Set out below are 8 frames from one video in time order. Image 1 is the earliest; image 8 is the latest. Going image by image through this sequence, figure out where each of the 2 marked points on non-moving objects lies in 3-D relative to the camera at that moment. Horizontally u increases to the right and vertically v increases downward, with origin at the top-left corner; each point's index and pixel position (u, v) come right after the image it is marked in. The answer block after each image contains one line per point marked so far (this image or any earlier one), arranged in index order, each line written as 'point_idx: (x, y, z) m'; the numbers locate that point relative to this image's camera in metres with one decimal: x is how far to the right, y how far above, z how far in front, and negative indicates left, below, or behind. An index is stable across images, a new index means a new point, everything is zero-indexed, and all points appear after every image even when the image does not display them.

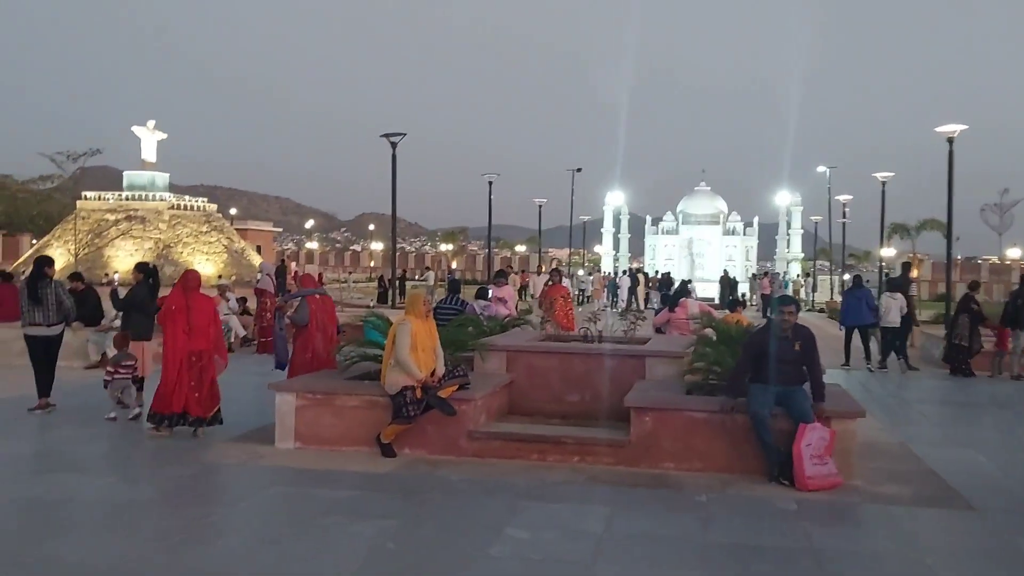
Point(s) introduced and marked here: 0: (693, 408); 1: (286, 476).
0: (+1.4, -0.9, +7.2) m
1: (-1.7, -1.5, +7.1) m
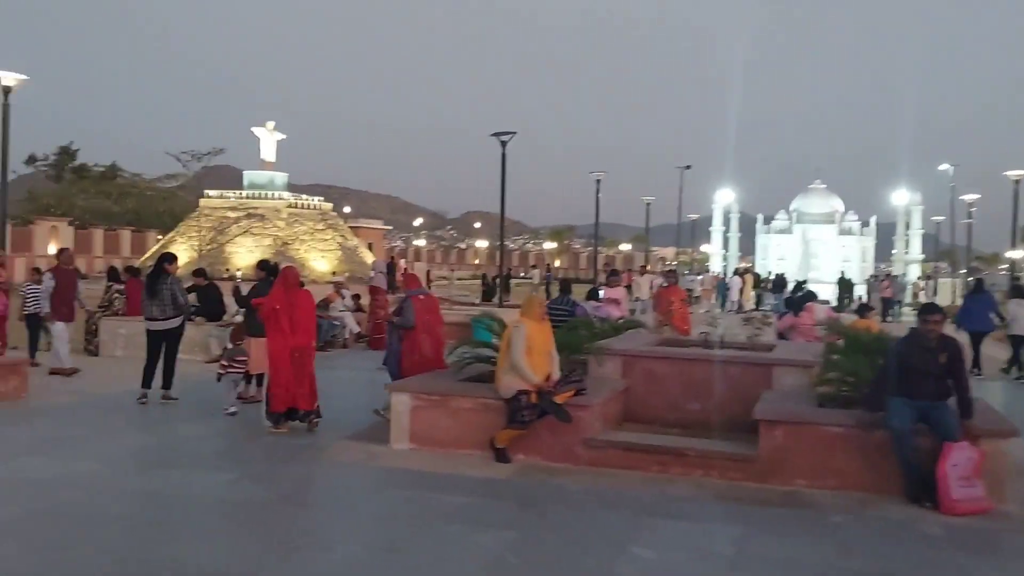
0: (+2.3, -1.0, +6.8) m
1: (-0.8, -1.5, +7.0) m
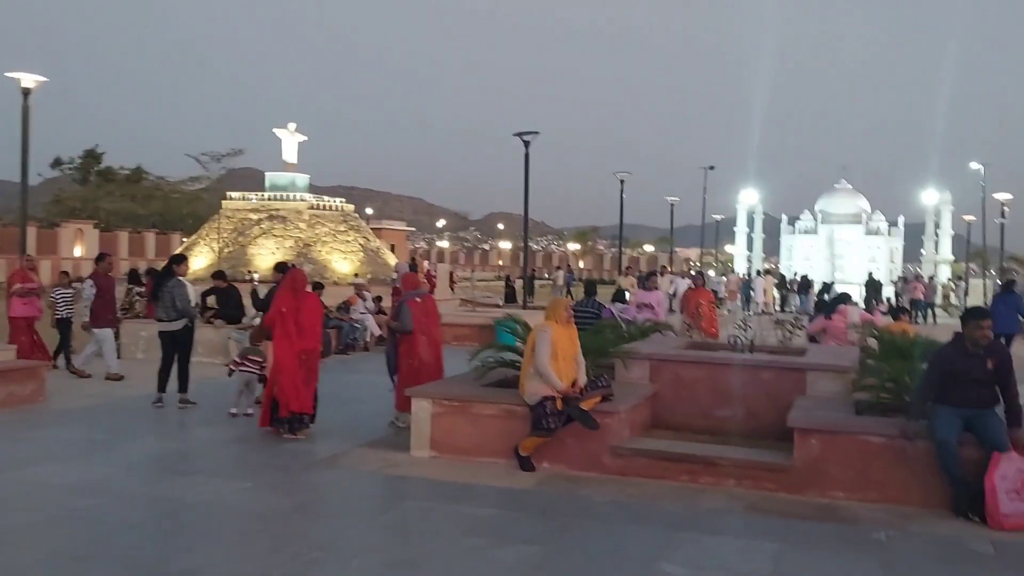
0: (+2.5, -1.0, +6.5) m
1: (-0.7, -1.5, +6.8) m
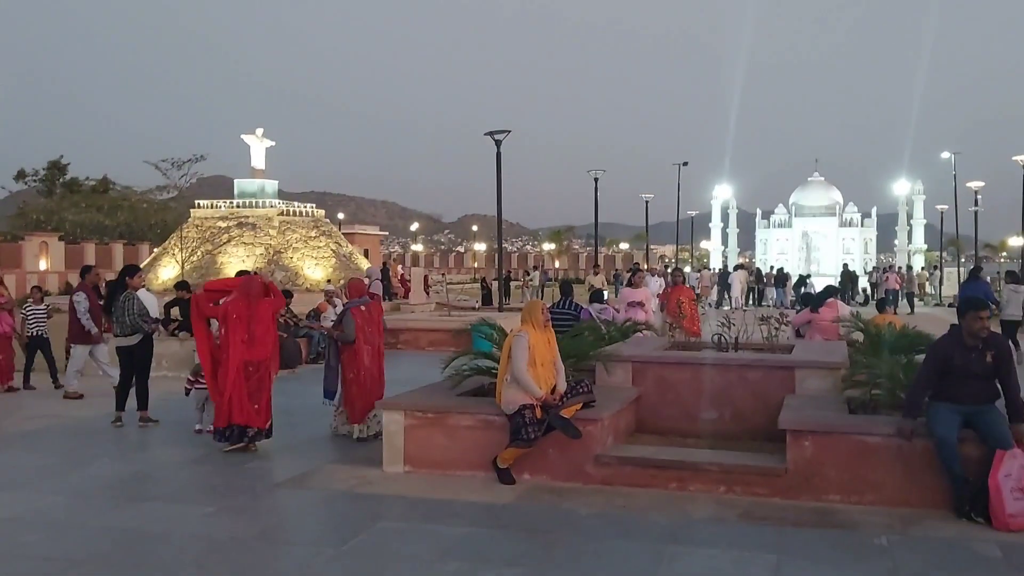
0: (+2.4, -1.0, +6.1) m
1: (-0.8, -1.5, +6.4) m
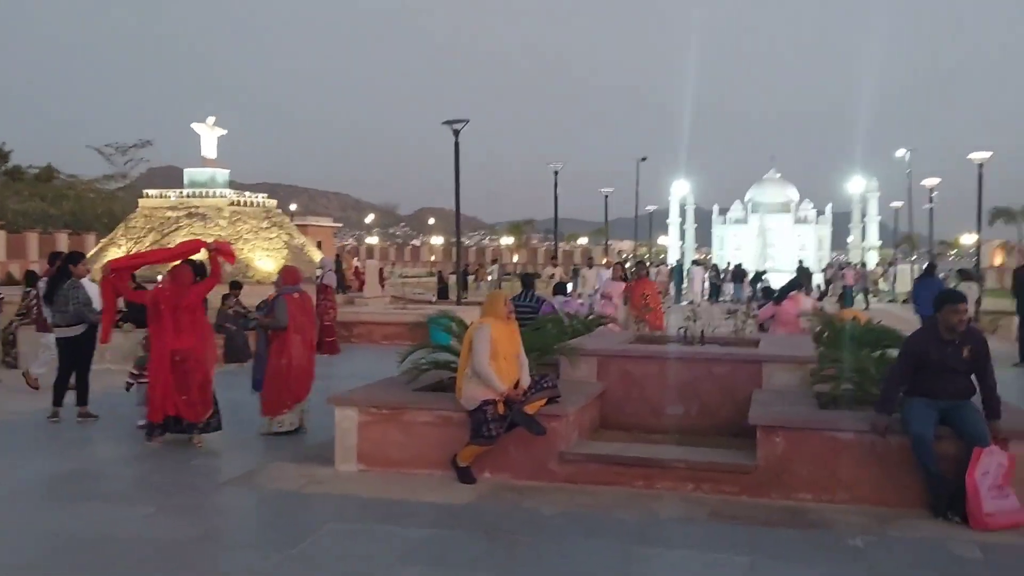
0: (+2.1, -0.9, +5.9) m
1: (-1.1, -1.5, +6.0) m
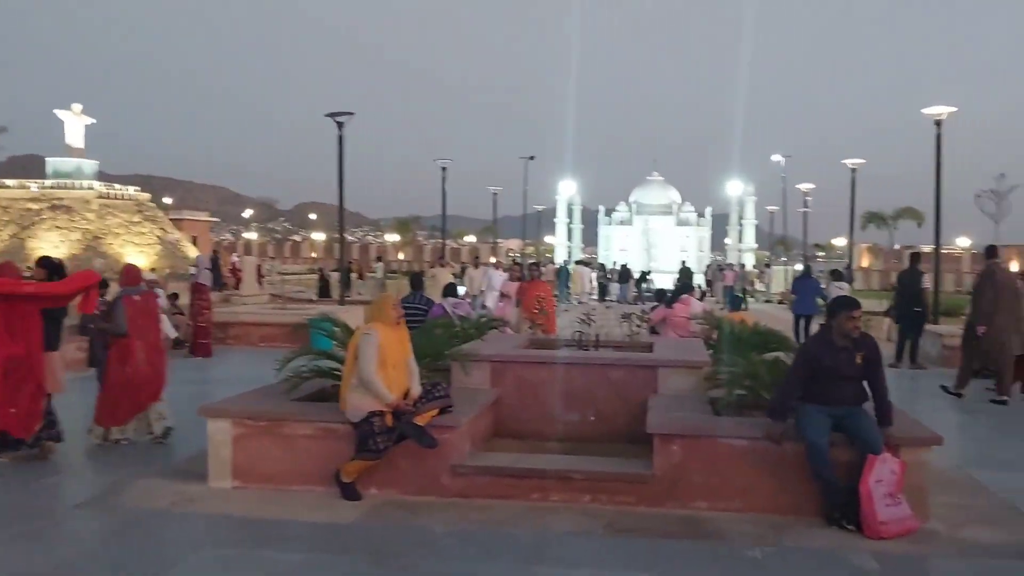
0: (+1.4, -0.9, +5.8) m
1: (-1.8, -1.5, +5.5) m
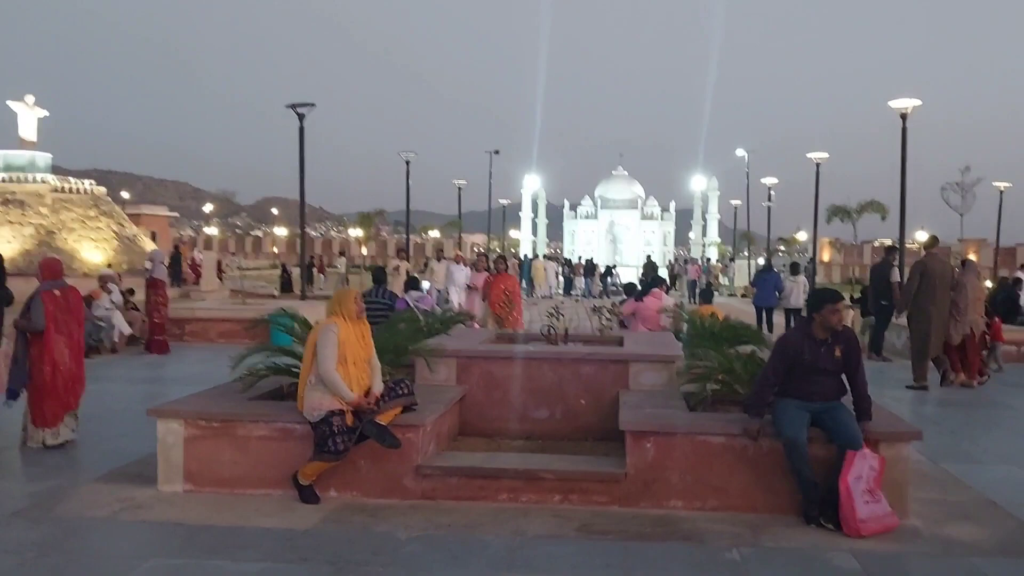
0: (+1.2, -0.9, +5.6) m
1: (-1.9, -1.4, +5.2) m
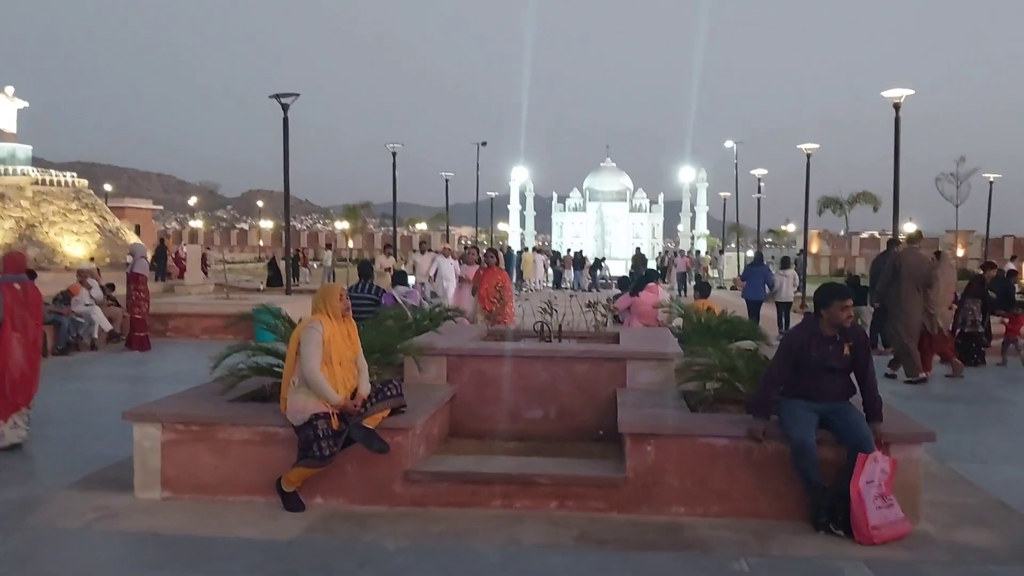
0: (+1.2, -0.9, +5.4) m
1: (-2.0, -1.4, +4.9) m
